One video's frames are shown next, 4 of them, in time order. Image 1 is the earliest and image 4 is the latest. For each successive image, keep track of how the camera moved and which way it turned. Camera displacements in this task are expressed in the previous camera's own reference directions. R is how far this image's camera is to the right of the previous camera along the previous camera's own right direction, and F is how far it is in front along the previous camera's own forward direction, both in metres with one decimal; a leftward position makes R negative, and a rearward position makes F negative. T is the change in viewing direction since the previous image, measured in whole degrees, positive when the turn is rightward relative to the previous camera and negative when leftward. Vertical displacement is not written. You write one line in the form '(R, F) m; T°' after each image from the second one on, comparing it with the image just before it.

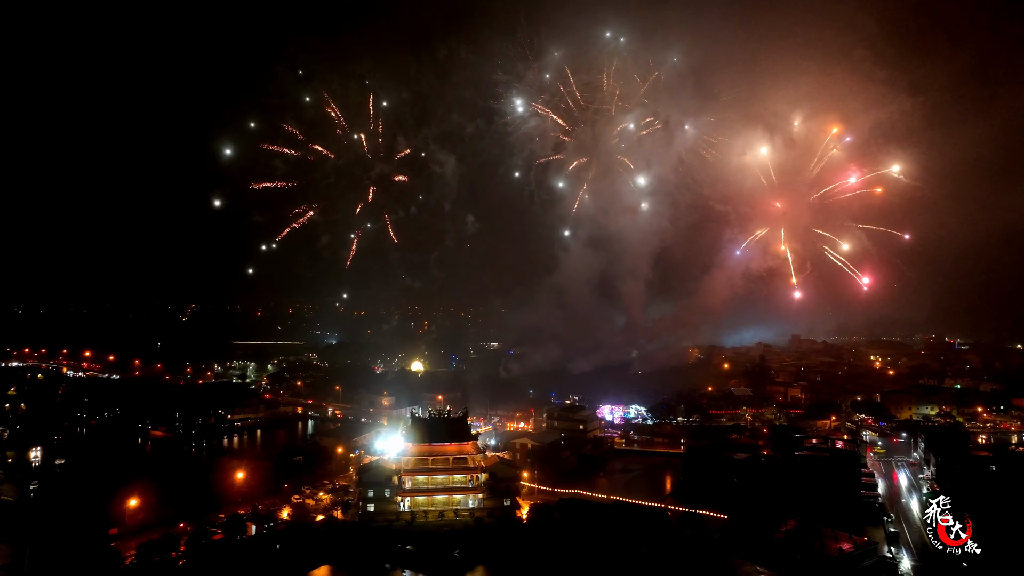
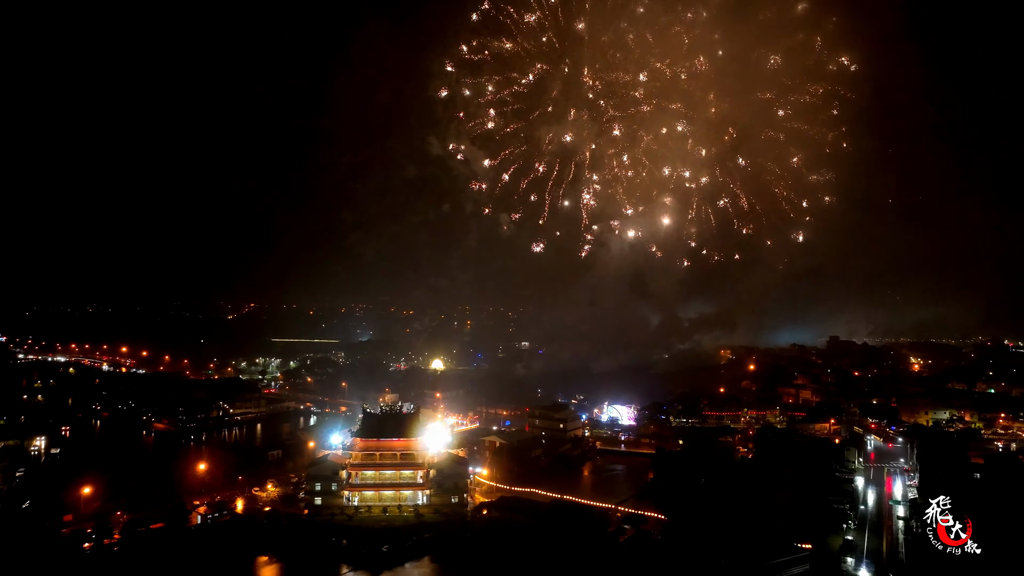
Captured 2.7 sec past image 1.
(+1.8, +0.2) m; -3°
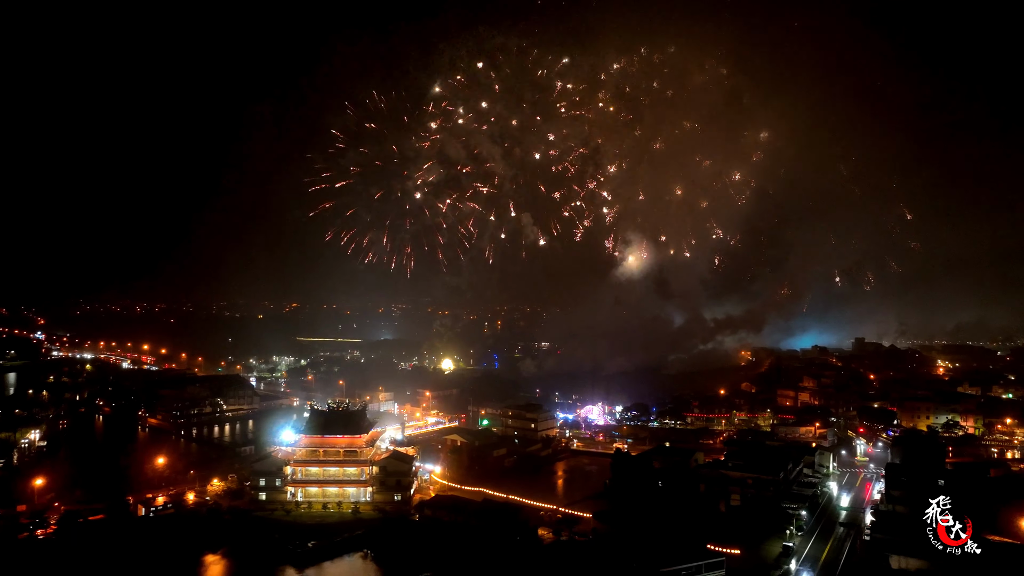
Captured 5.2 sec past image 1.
(+1.7, +0.1) m; -2°
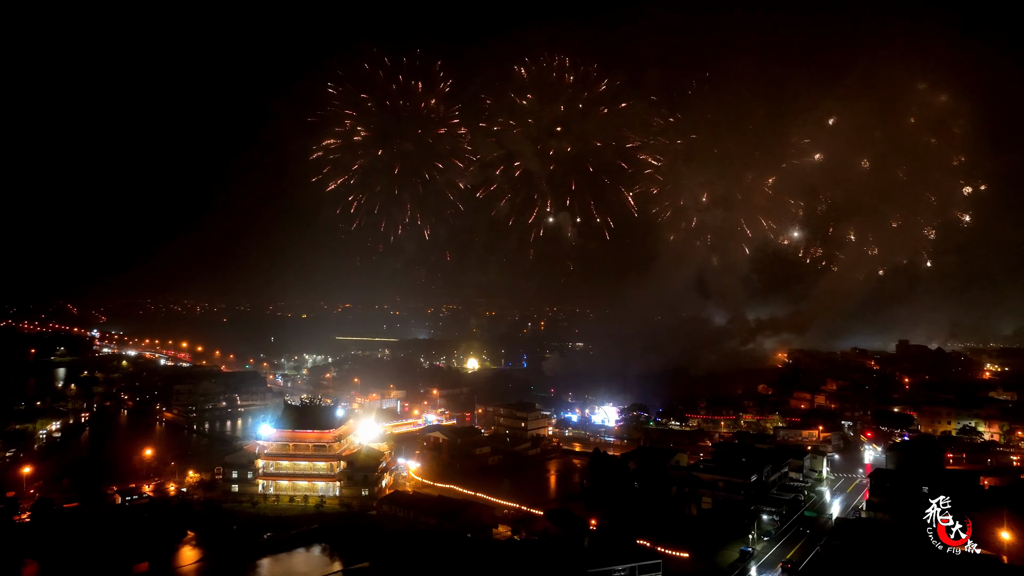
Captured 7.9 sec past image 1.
(+1.5, +0.1) m; -4°
